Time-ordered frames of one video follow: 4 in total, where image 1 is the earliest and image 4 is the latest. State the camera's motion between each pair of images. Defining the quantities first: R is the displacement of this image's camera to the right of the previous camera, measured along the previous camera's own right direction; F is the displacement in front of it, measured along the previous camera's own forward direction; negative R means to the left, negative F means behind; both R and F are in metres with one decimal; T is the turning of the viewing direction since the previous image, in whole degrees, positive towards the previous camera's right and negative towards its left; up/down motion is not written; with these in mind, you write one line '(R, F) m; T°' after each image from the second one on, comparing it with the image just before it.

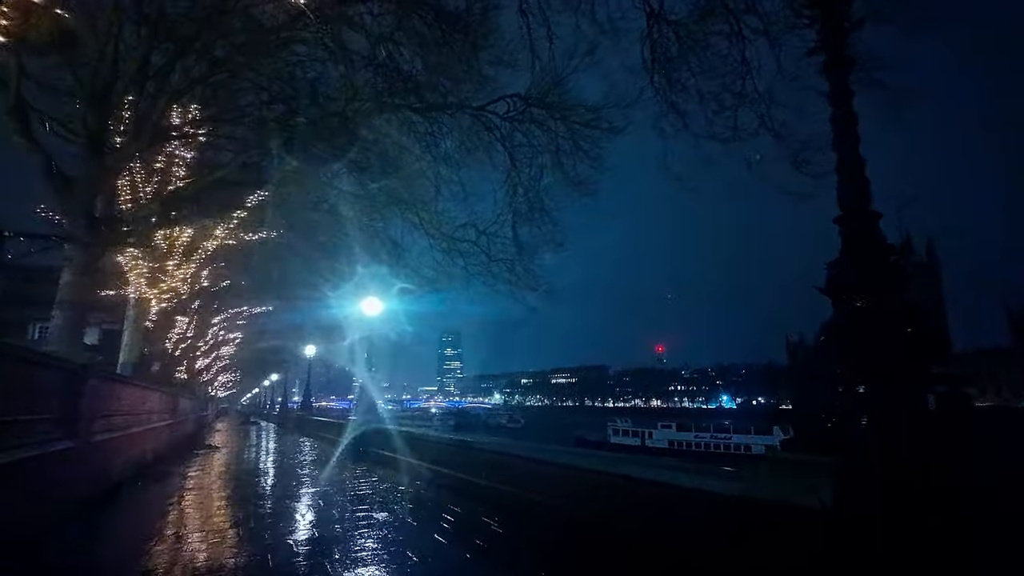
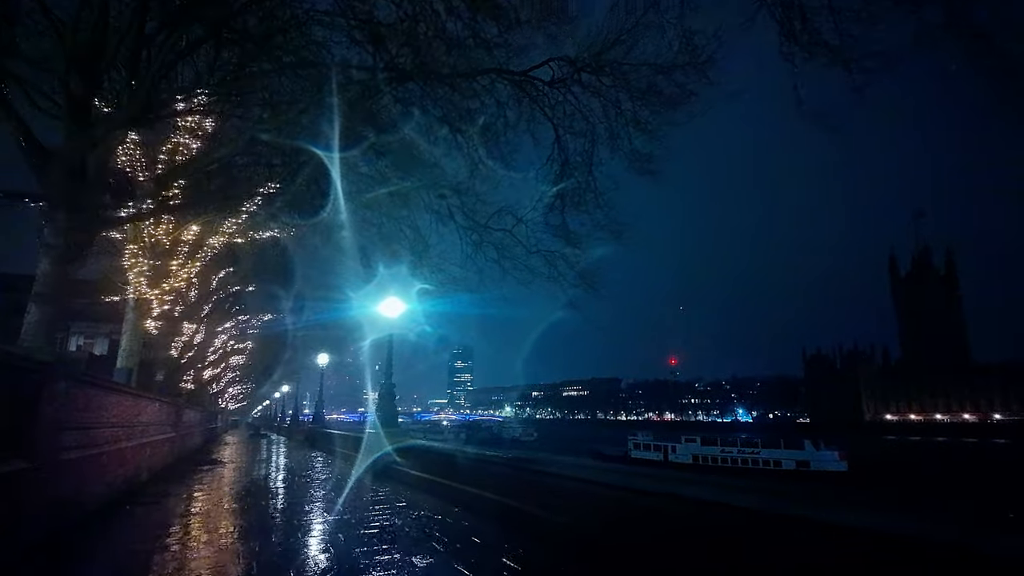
(-0.3, +0.9) m; -1°
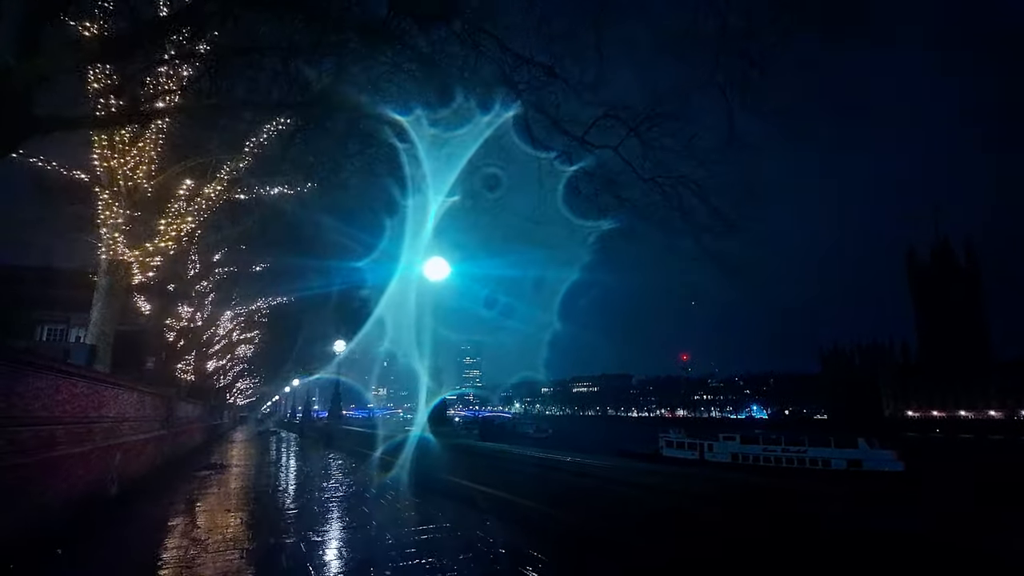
(-0.8, +2.0) m; -1°
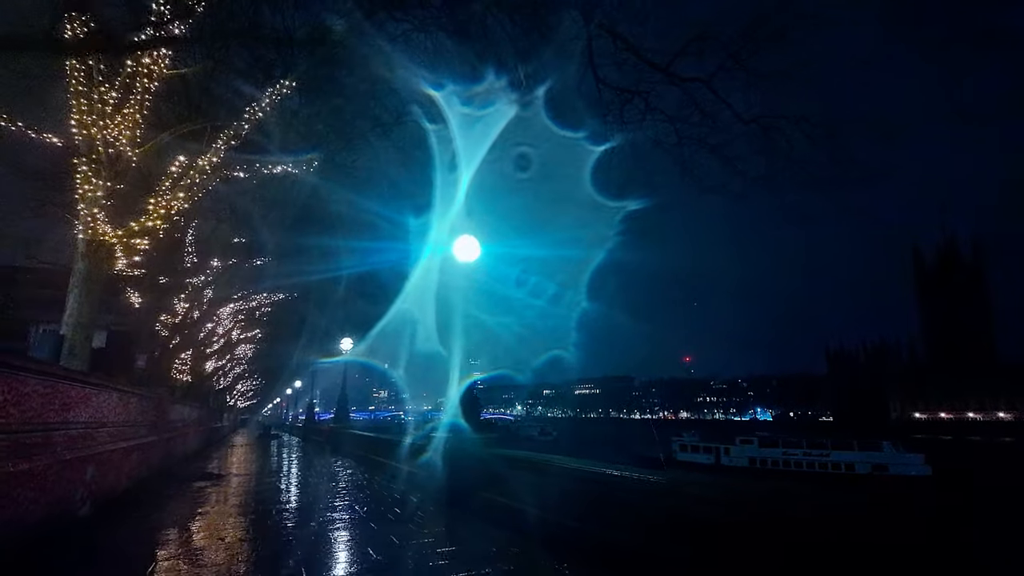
(-0.4, +0.9) m; 0°
